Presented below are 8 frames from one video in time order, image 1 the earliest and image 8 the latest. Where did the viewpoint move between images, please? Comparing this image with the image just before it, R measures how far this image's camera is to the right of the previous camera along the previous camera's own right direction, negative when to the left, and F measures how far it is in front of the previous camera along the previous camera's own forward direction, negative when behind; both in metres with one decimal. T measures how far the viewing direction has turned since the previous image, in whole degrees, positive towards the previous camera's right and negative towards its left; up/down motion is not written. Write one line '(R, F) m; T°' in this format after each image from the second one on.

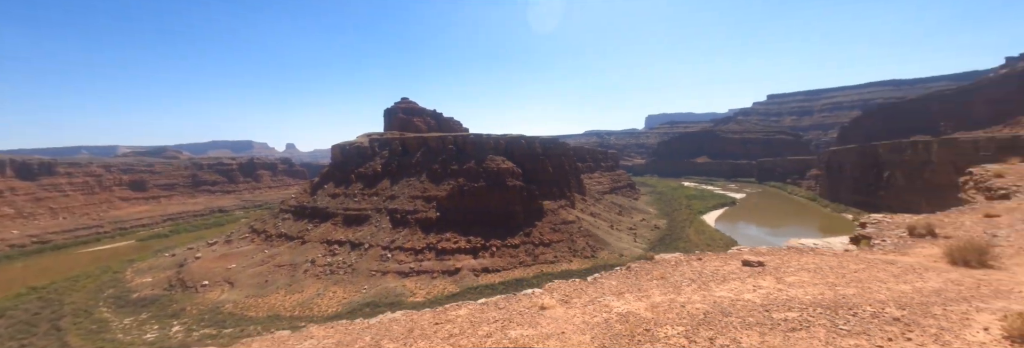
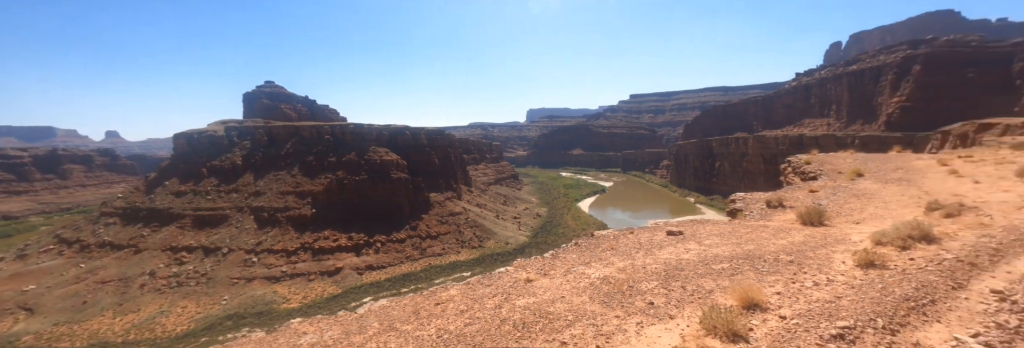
(-0.7, -0.1) m; +15°
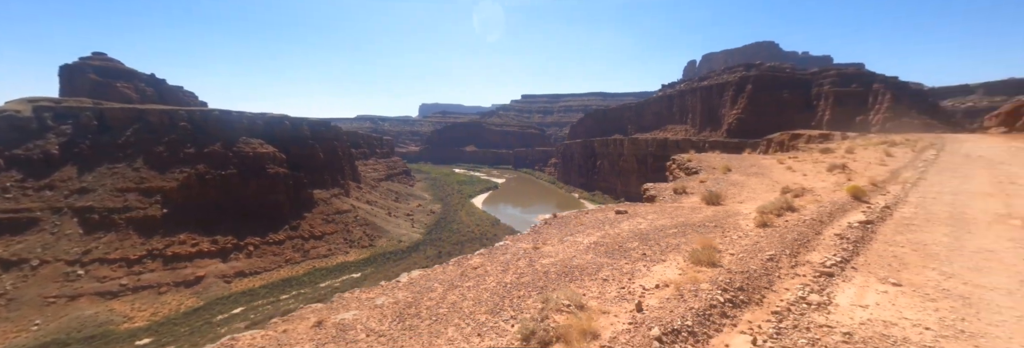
(-1.0, -0.4) m; +14°
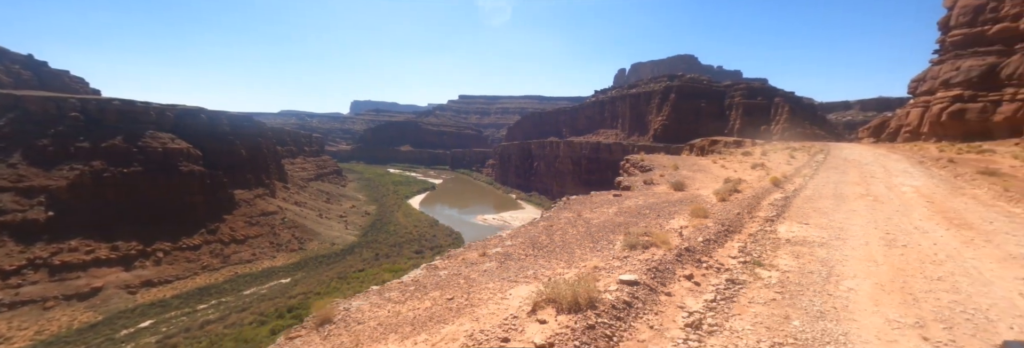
(-1.4, -1.1) m; +9°
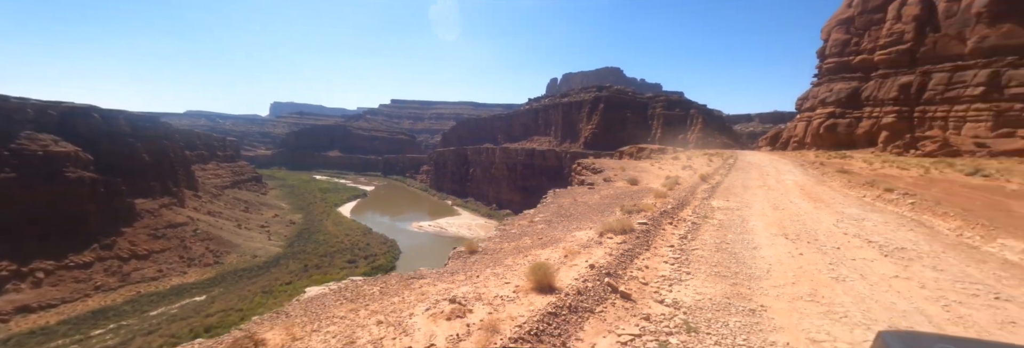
(-1.2, -1.3) m; +9°
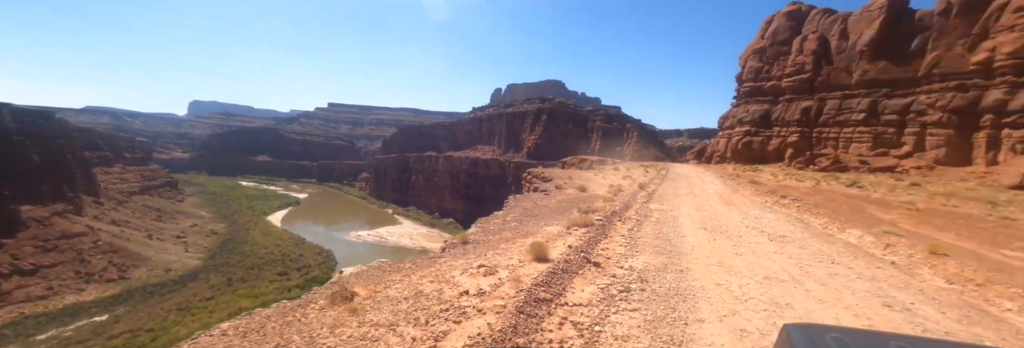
(-0.4, -0.6) m; +9°
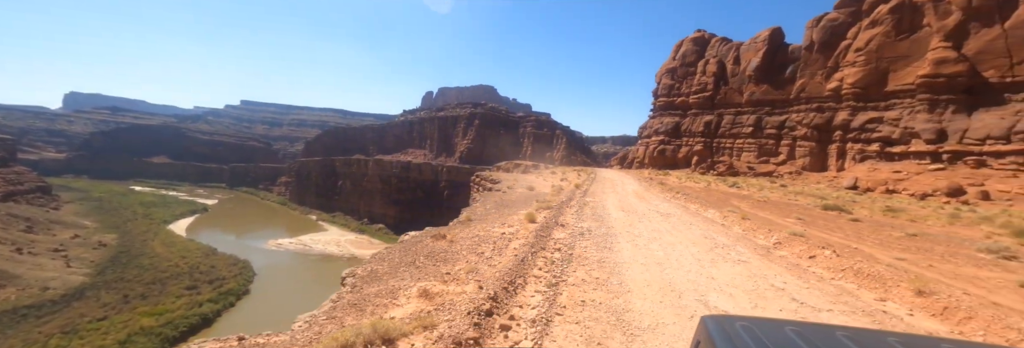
(-0.8, -1.7) m; +10°
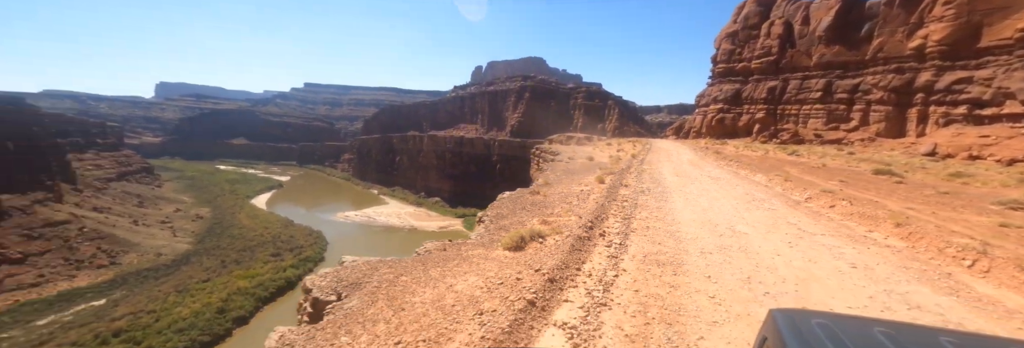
(-2.1, -1.1) m; -6°
